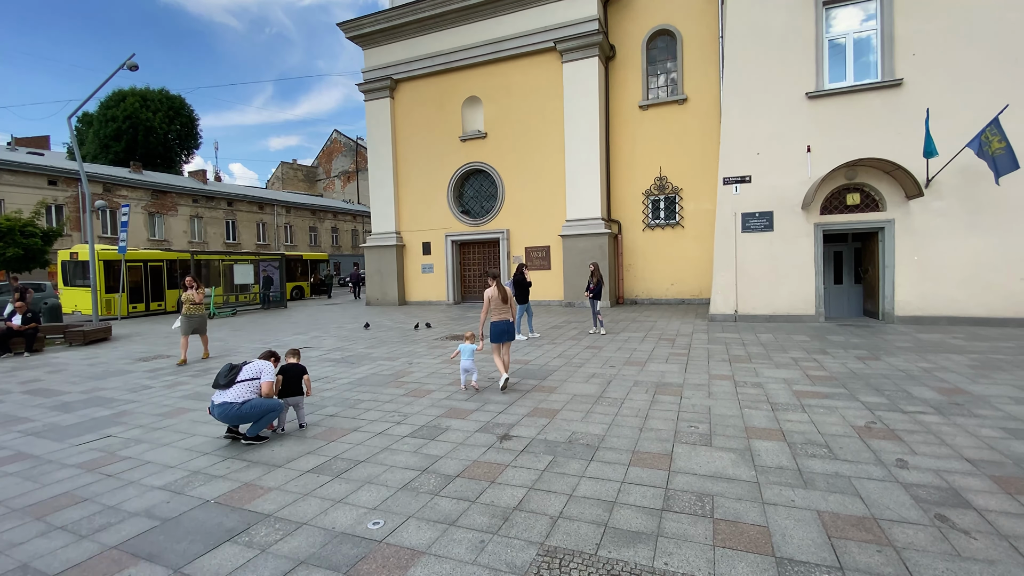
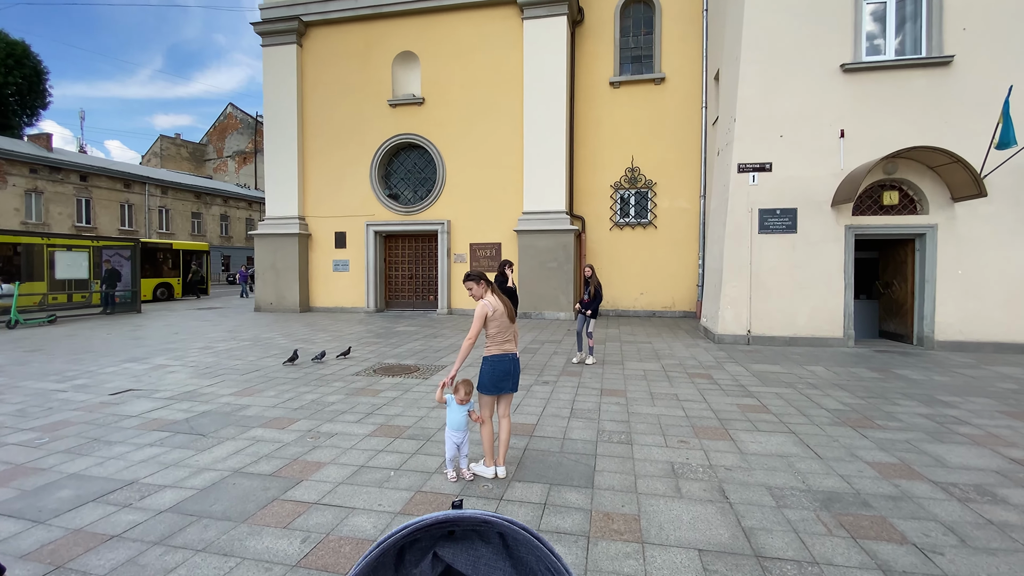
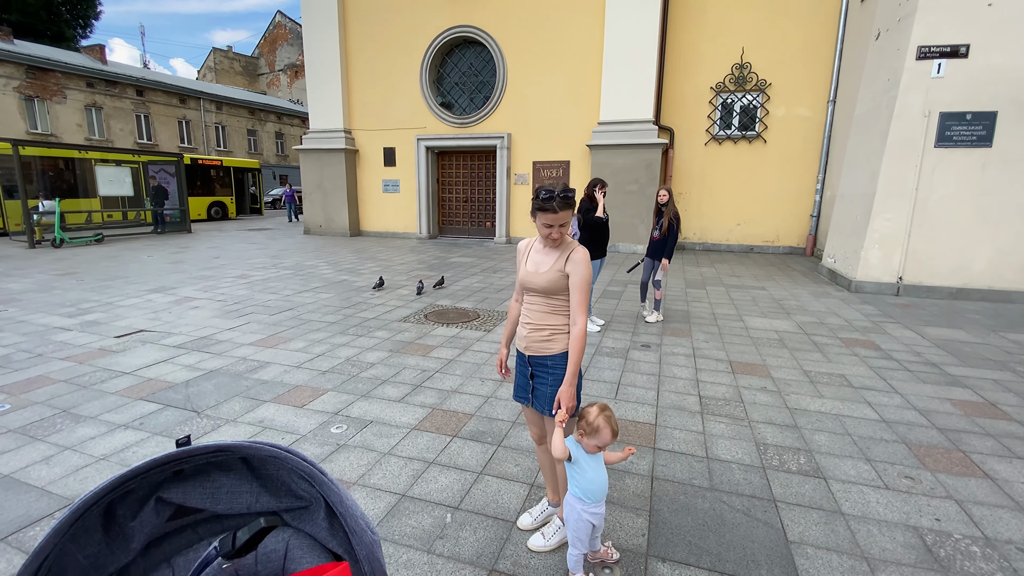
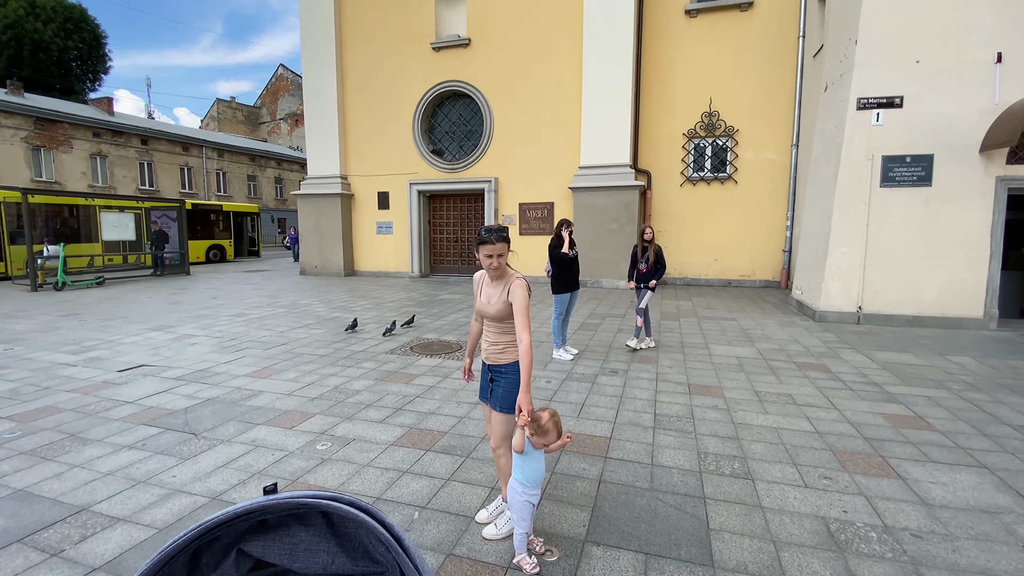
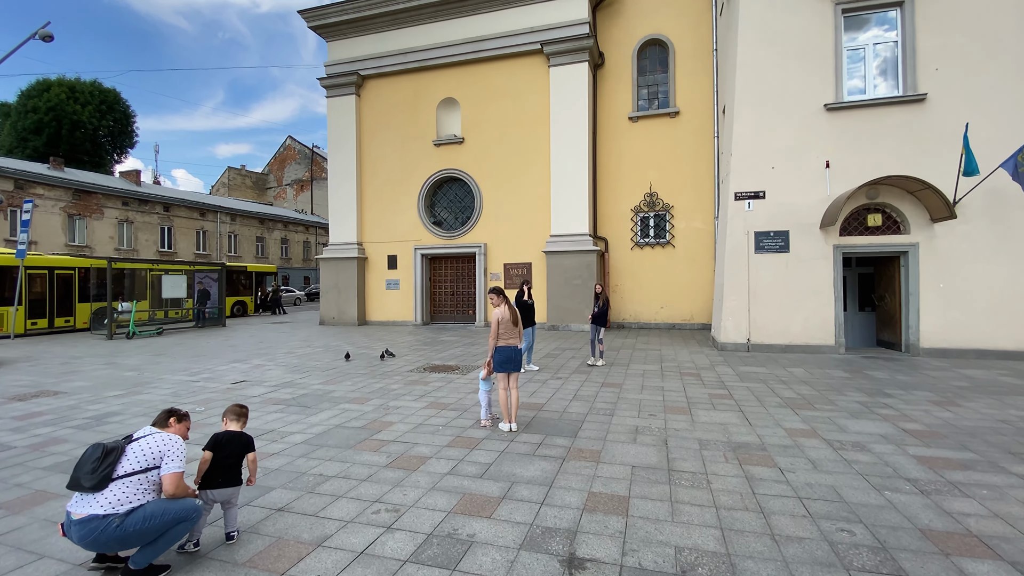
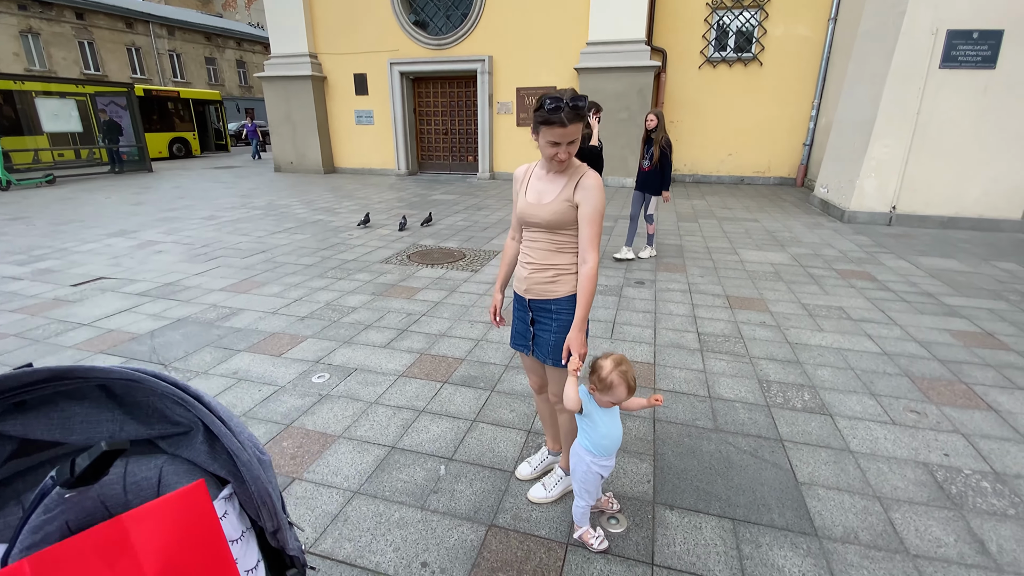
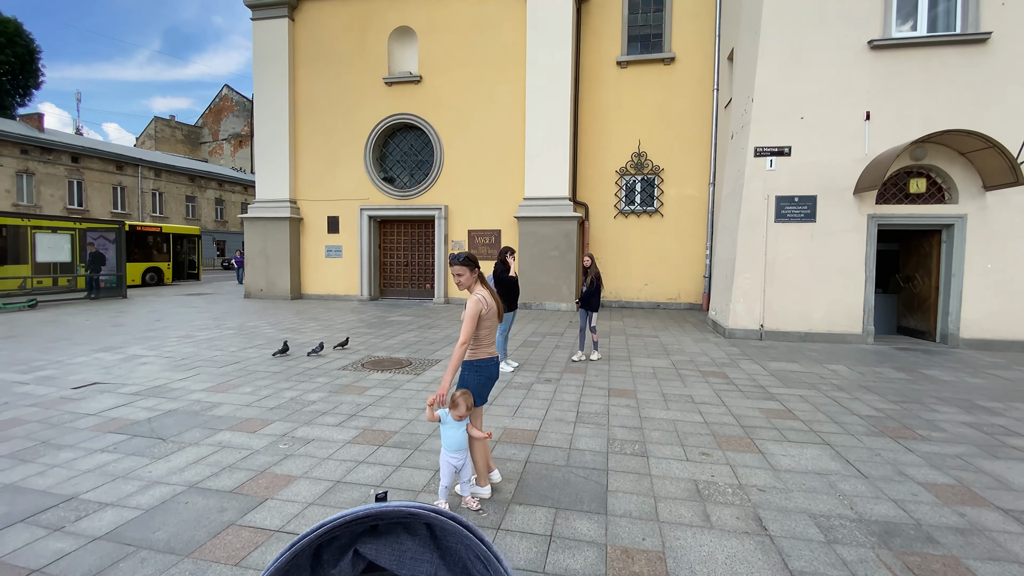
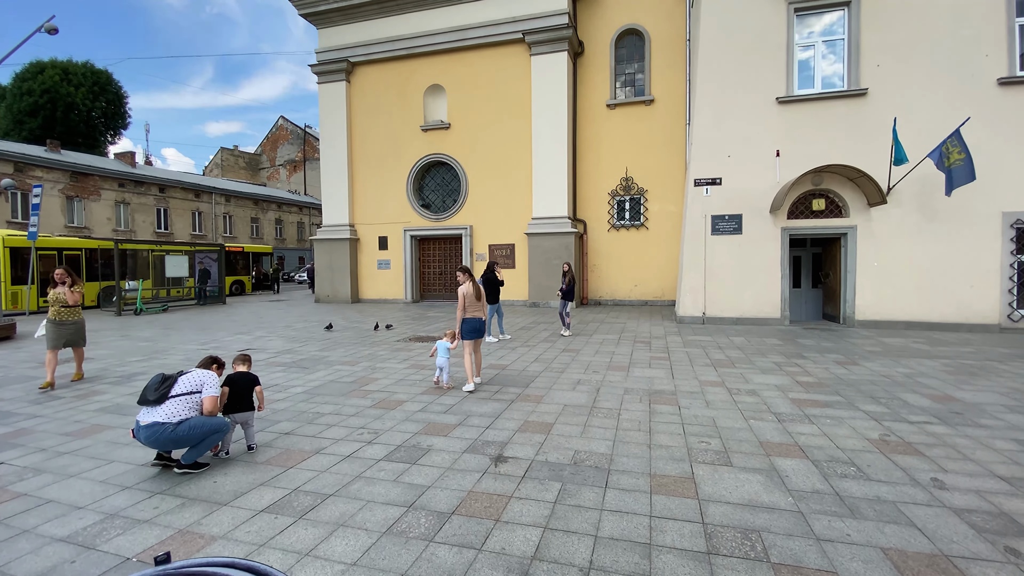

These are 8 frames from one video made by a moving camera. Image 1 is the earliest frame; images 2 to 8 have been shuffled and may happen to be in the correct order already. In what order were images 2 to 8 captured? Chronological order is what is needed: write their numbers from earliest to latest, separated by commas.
8, 5, 2, 7, 4, 3, 6
